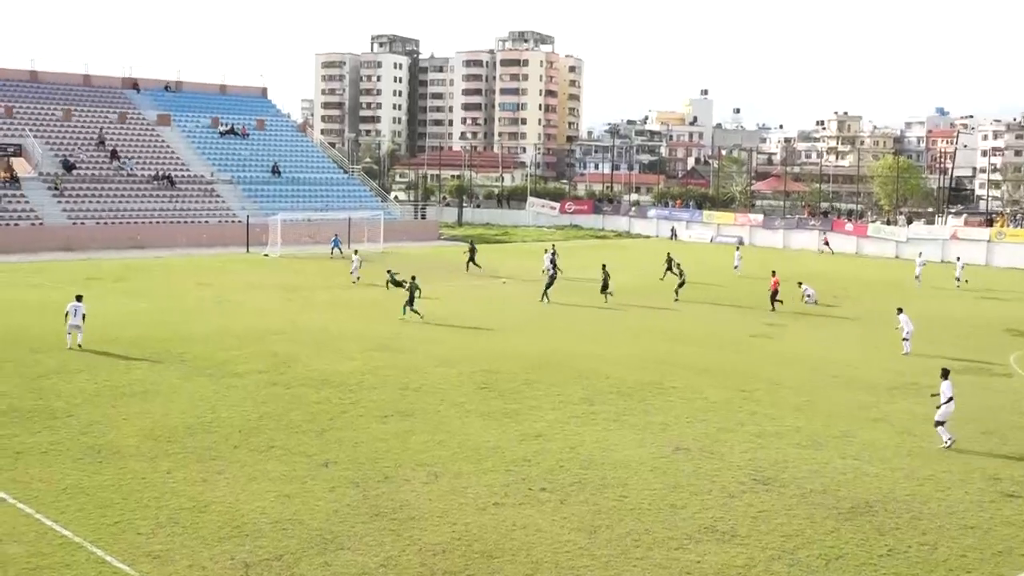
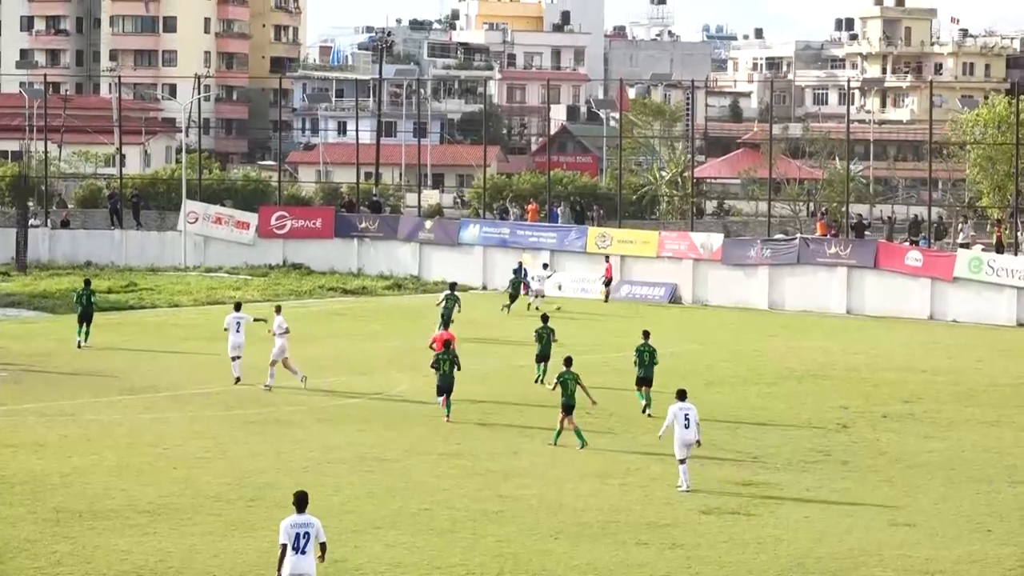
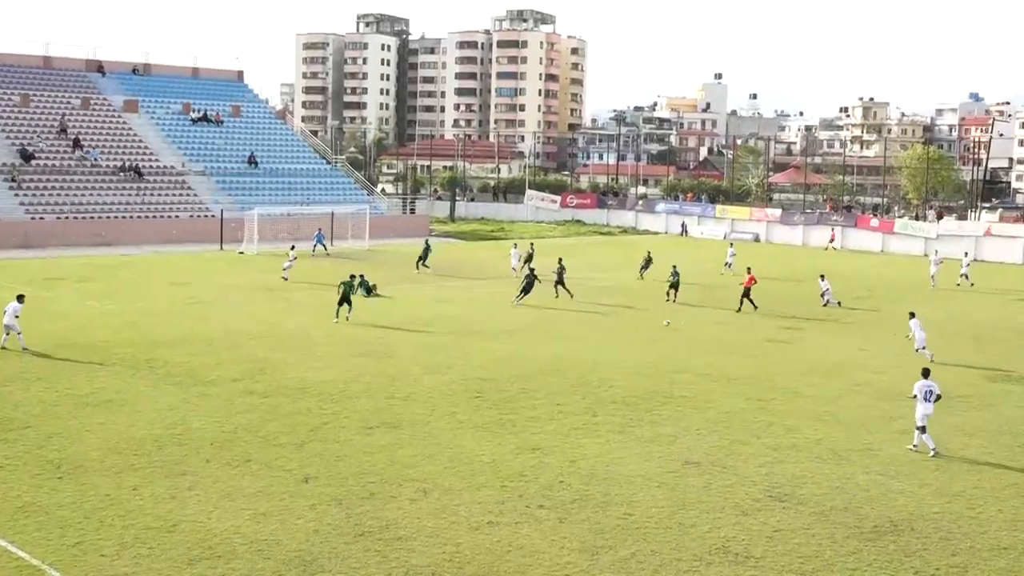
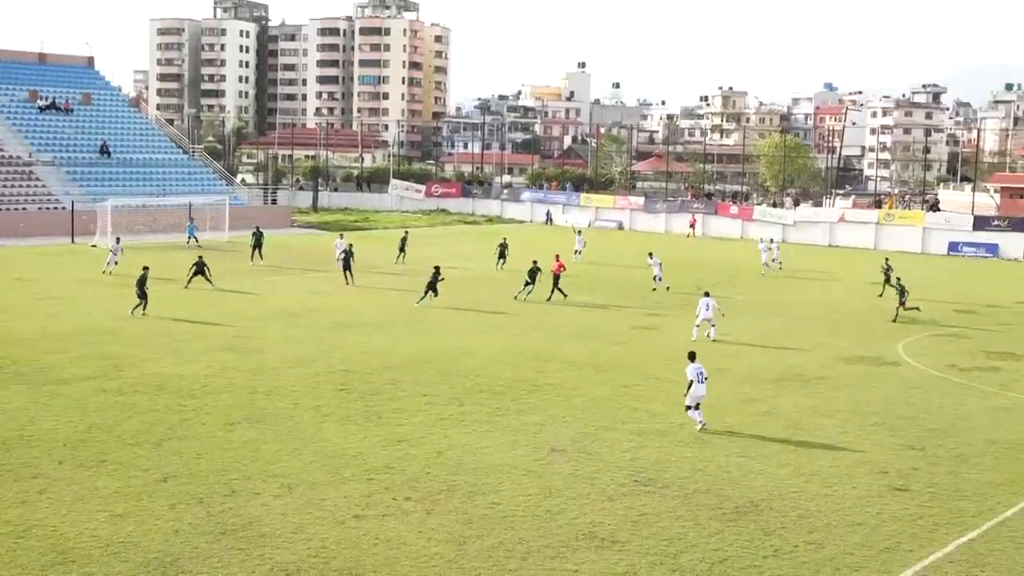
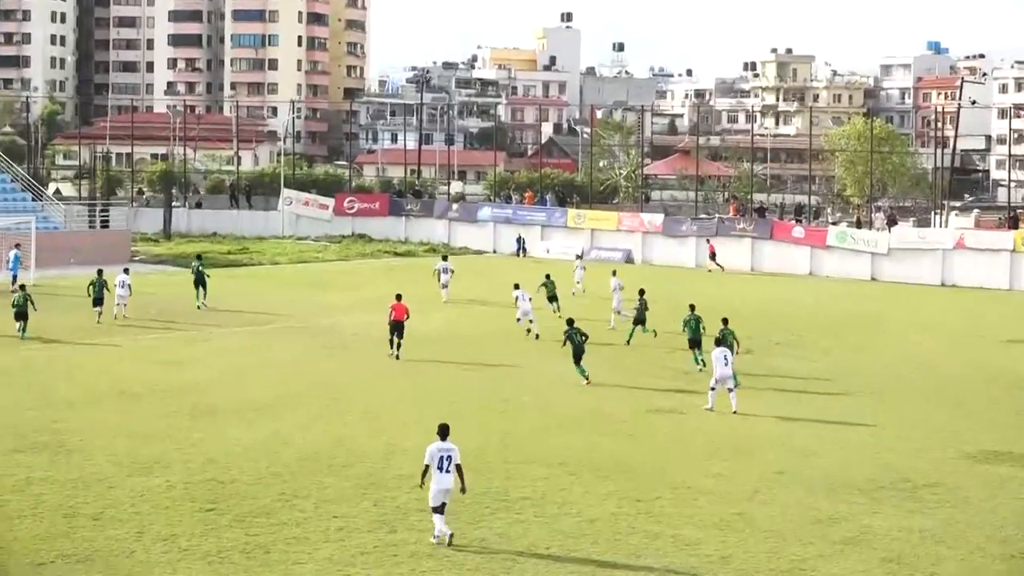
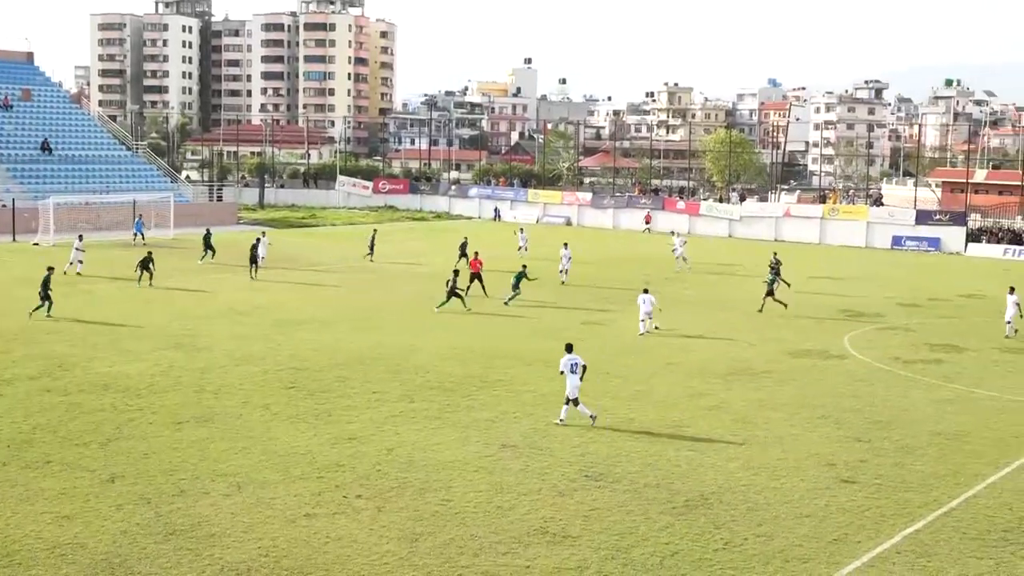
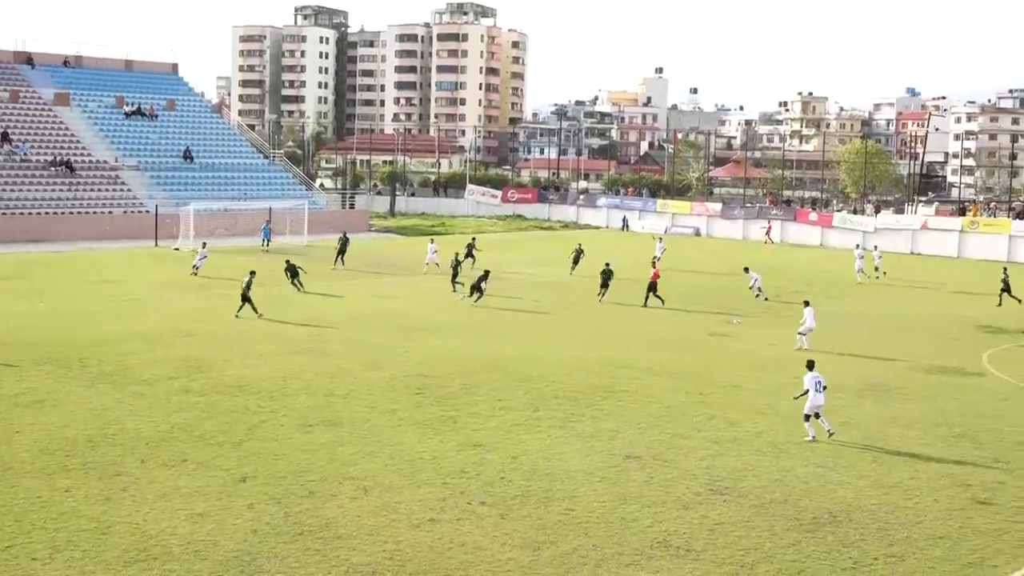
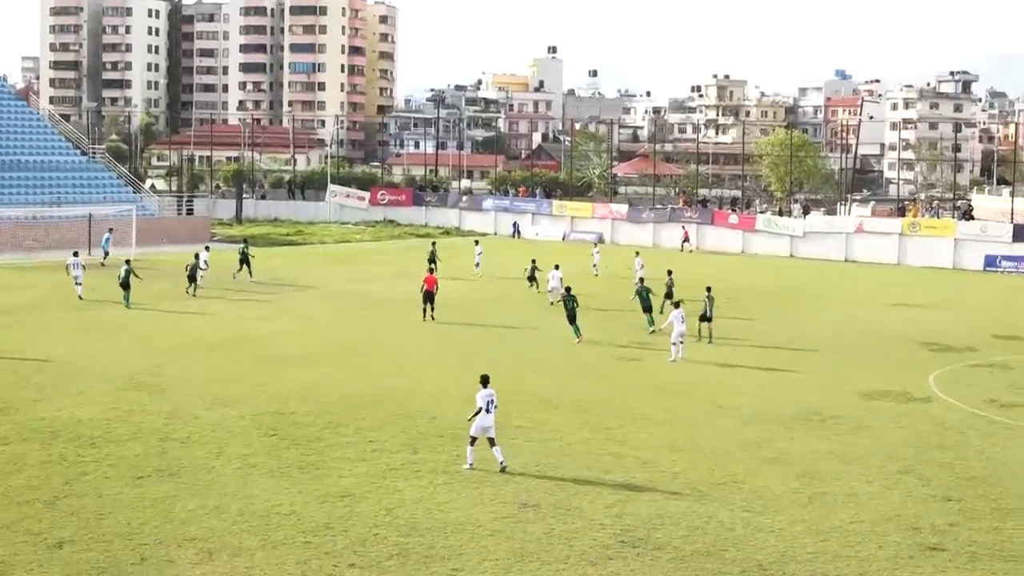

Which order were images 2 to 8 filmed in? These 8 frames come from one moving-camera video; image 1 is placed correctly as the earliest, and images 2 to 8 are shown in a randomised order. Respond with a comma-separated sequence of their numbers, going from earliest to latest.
3, 7, 4, 6, 8, 5, 2
